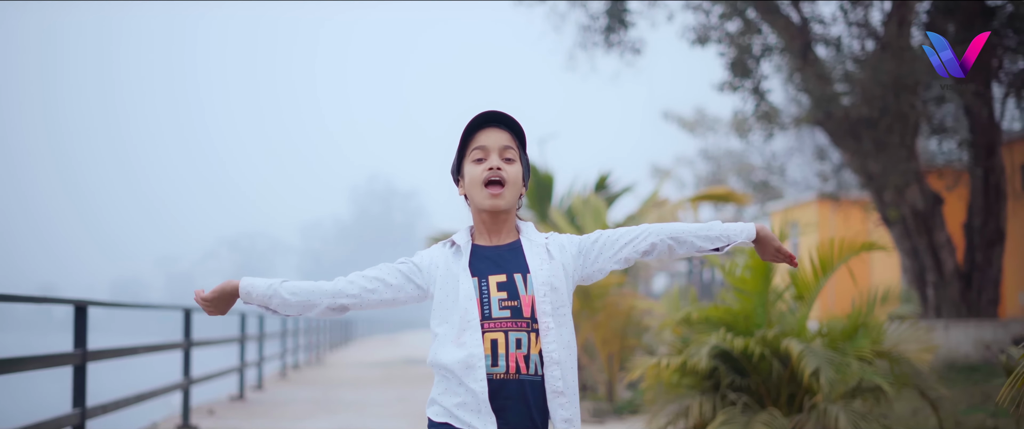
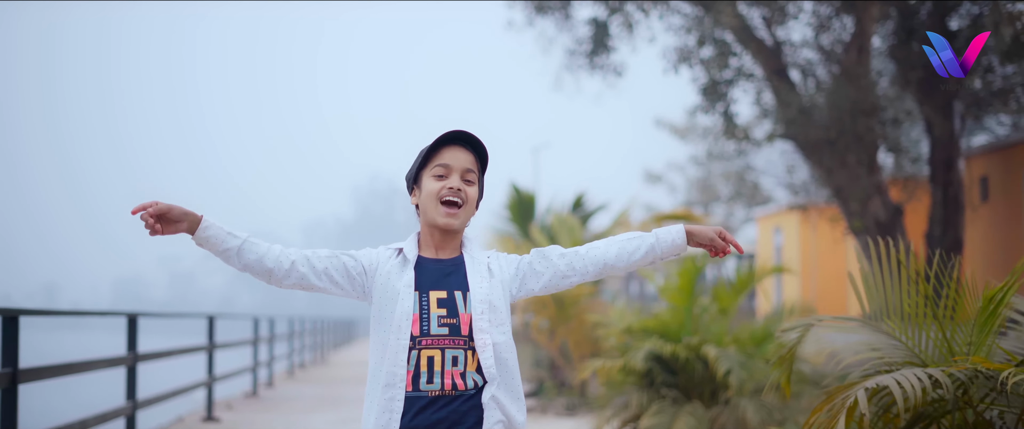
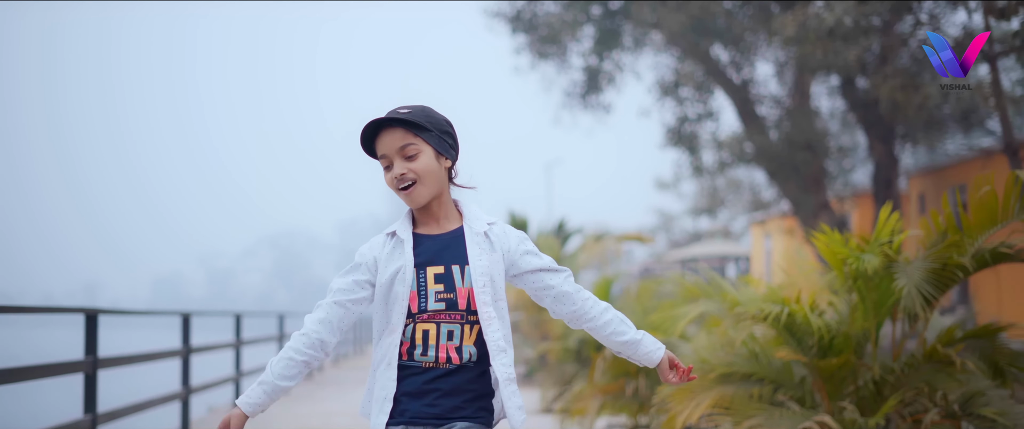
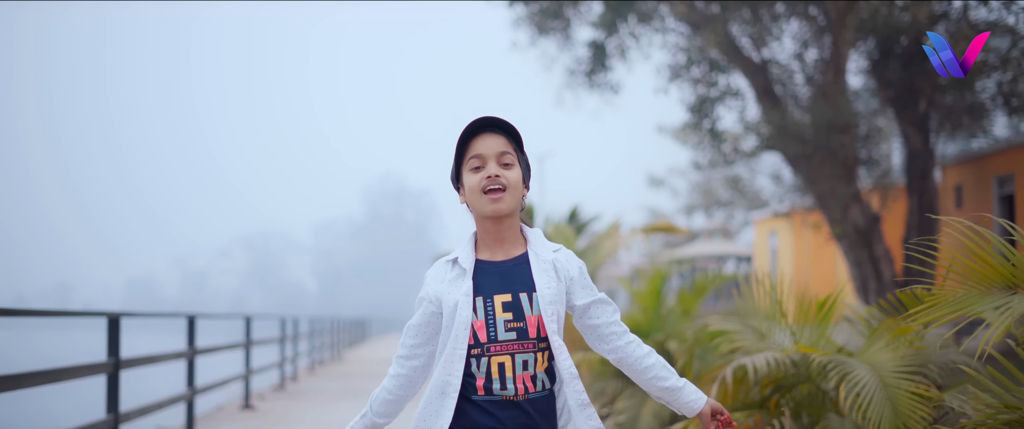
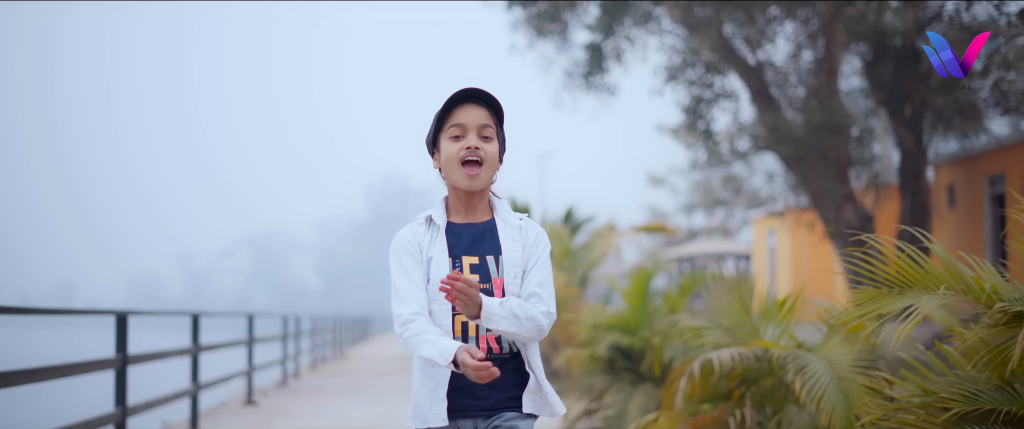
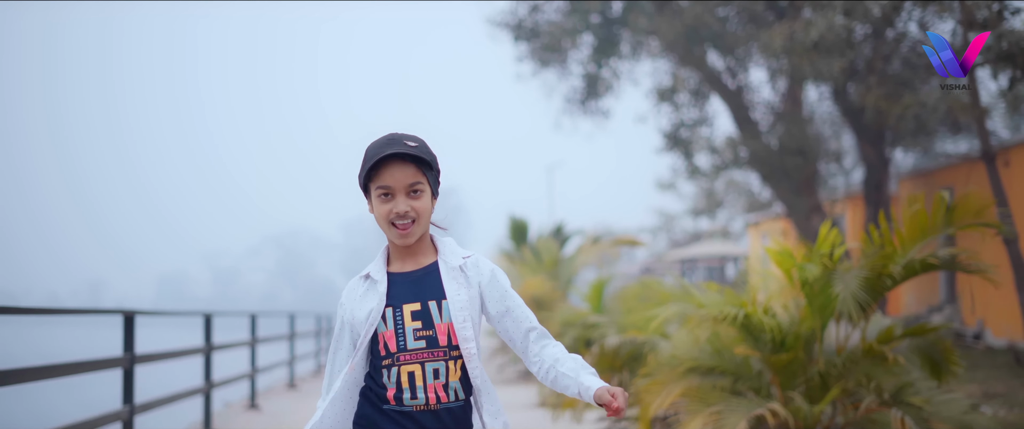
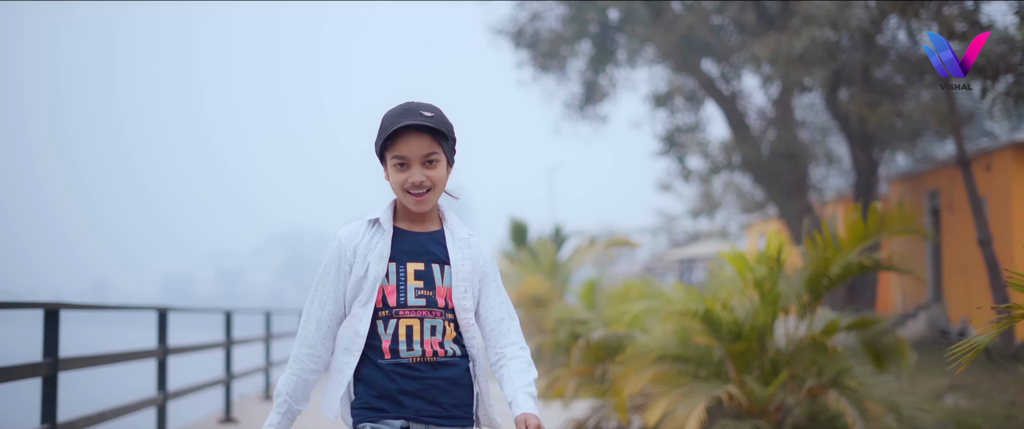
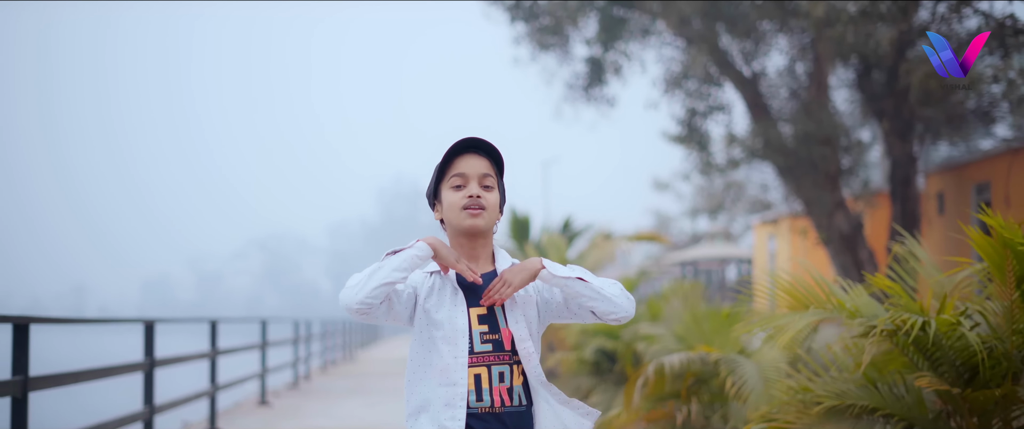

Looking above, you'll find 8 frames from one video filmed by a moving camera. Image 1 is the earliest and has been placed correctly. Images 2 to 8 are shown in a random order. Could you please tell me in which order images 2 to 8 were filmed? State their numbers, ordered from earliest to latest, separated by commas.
2, 4, 5, 8, 3, 6, 7
